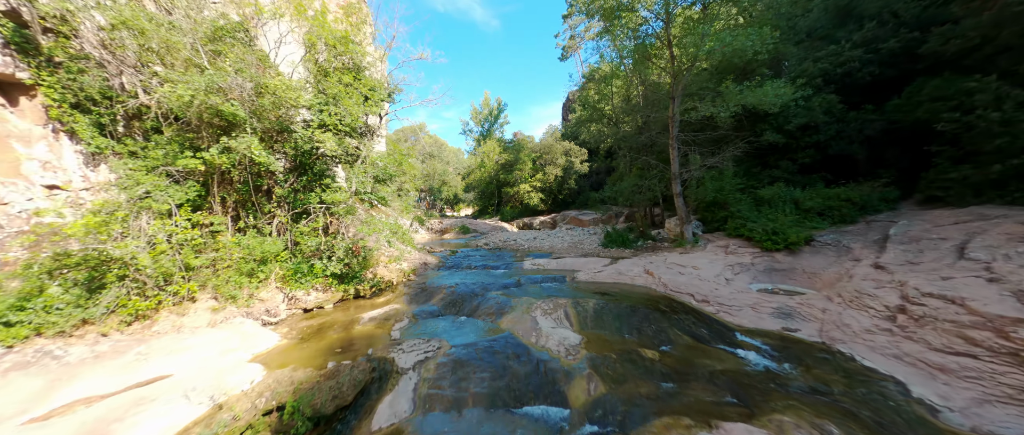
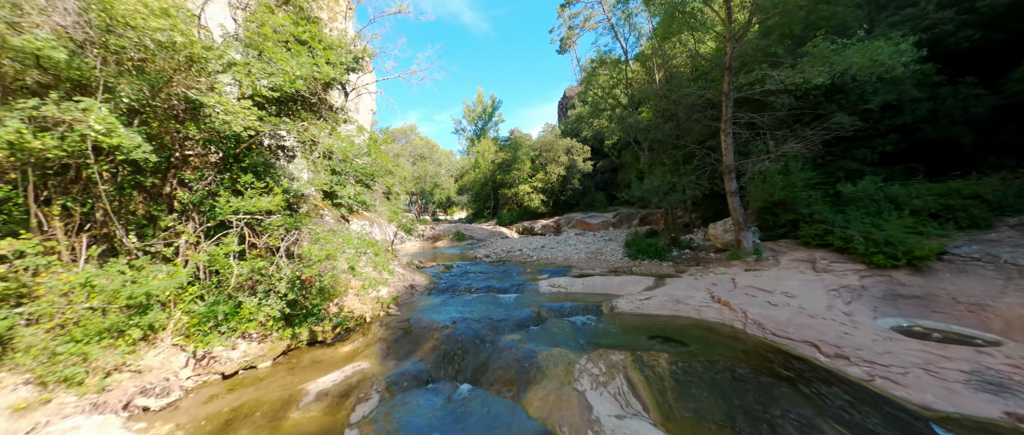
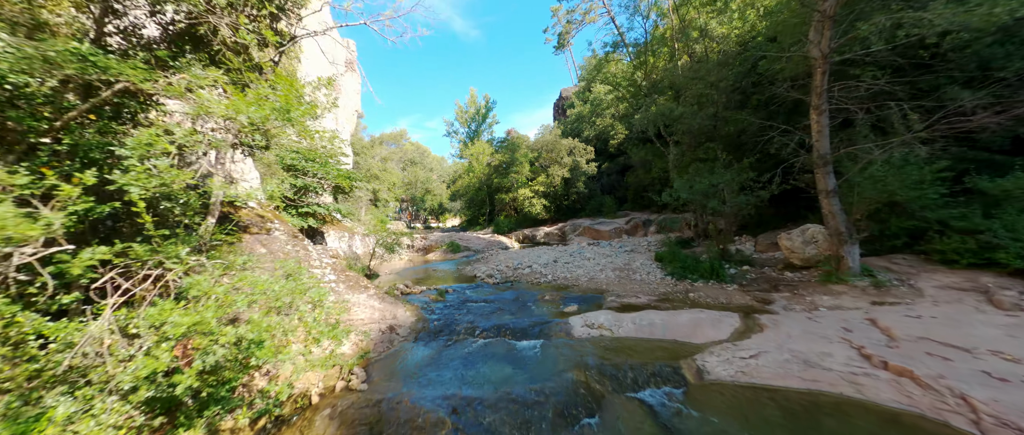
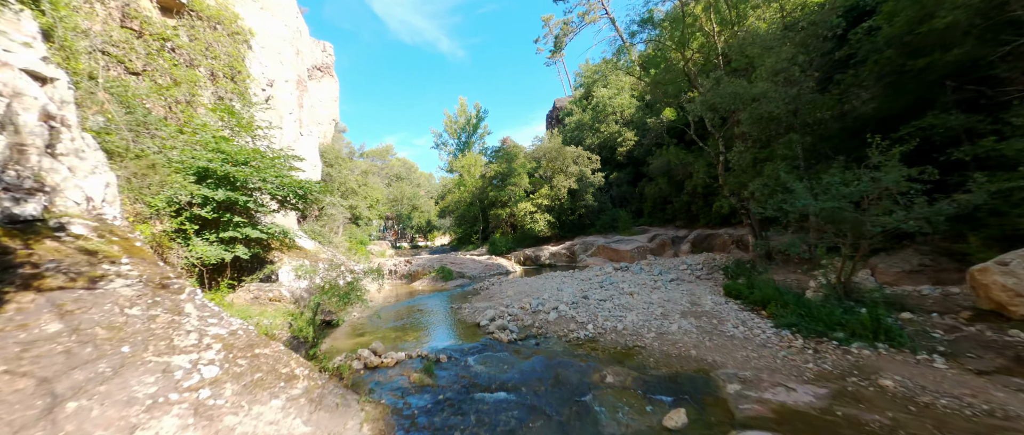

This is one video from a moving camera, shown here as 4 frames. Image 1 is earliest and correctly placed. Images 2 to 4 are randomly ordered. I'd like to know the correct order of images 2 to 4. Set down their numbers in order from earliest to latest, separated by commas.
2, 3, 4
